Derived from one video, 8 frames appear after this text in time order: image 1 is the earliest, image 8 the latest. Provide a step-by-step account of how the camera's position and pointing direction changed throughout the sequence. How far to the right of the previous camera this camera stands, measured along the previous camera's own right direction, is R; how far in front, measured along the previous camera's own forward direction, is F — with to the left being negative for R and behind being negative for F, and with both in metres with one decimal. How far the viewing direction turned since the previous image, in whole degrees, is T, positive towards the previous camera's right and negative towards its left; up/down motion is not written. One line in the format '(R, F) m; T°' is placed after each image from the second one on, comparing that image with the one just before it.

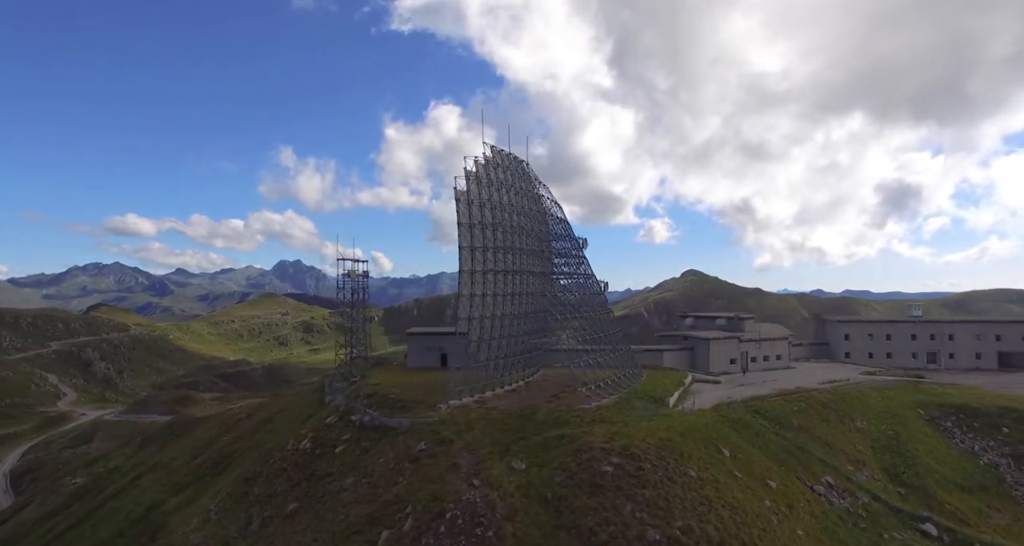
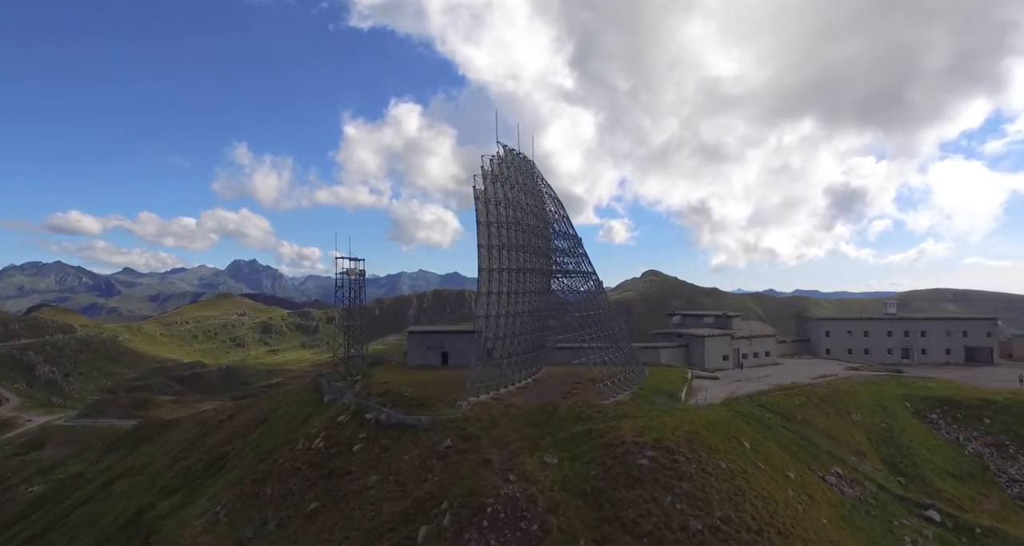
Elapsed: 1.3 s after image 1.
(-2.1, -0.1) m; +2°
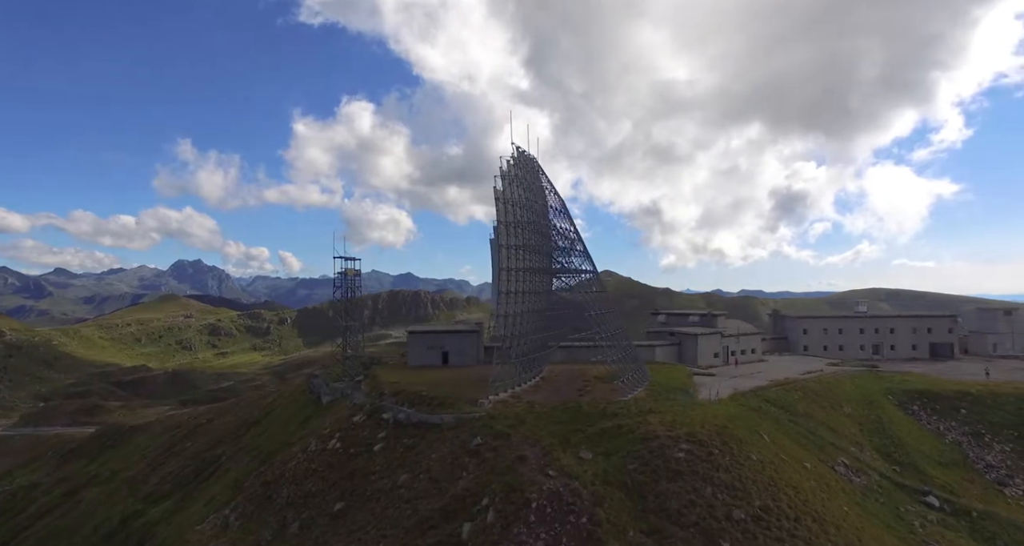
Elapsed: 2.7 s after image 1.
(-2.4, -0.2) m; +3°
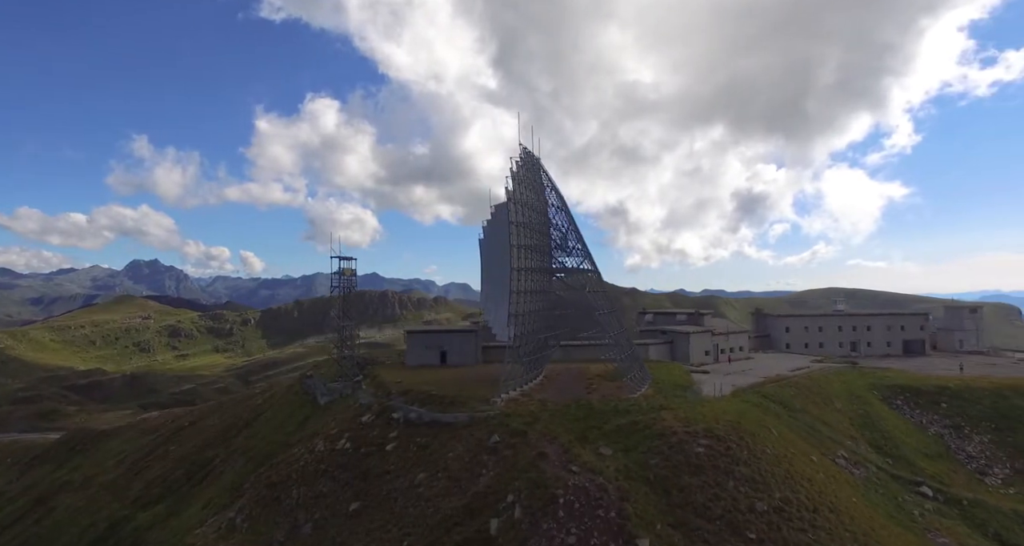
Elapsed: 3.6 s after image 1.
(-1.7, -0.2) m; +2°
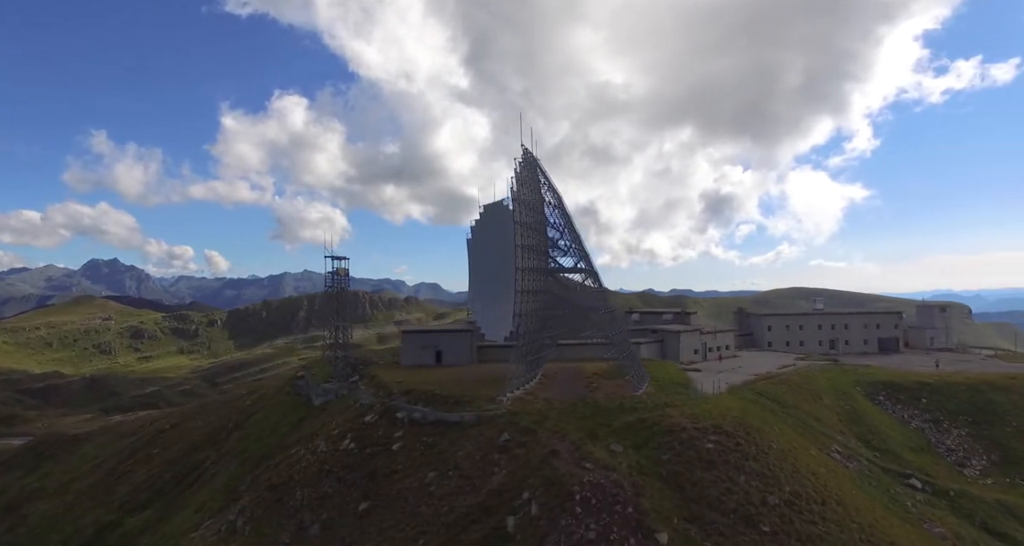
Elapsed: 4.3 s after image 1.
(-1.3, -0.2) m; +2°
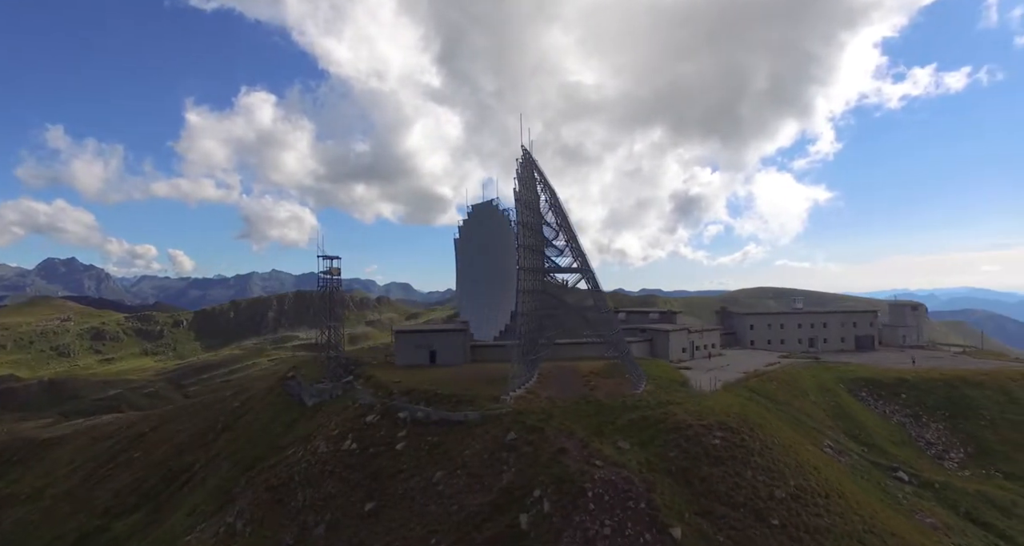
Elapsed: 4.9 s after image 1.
(-1.1, -0.1) m; +2°
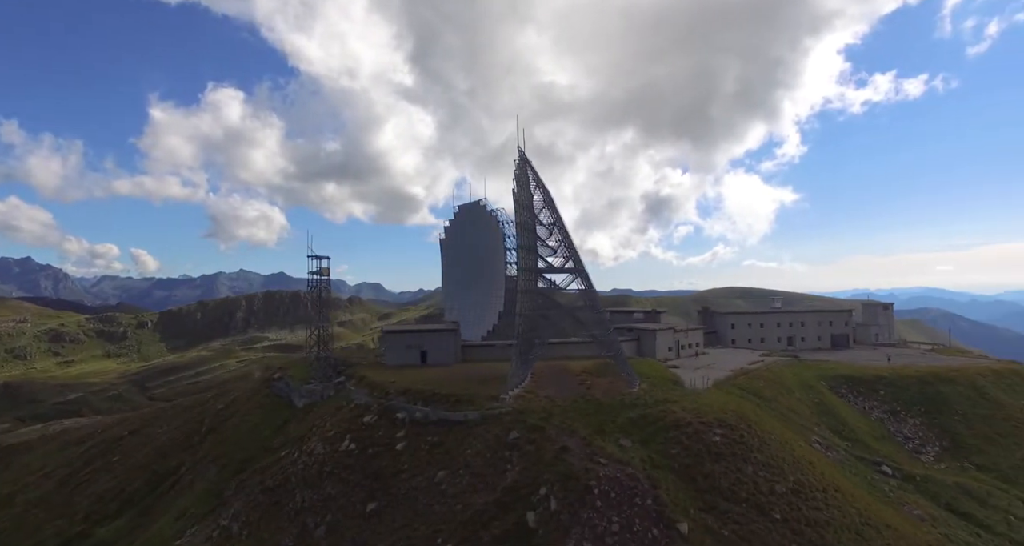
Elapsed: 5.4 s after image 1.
(-1.0, -0.1) m; +2°
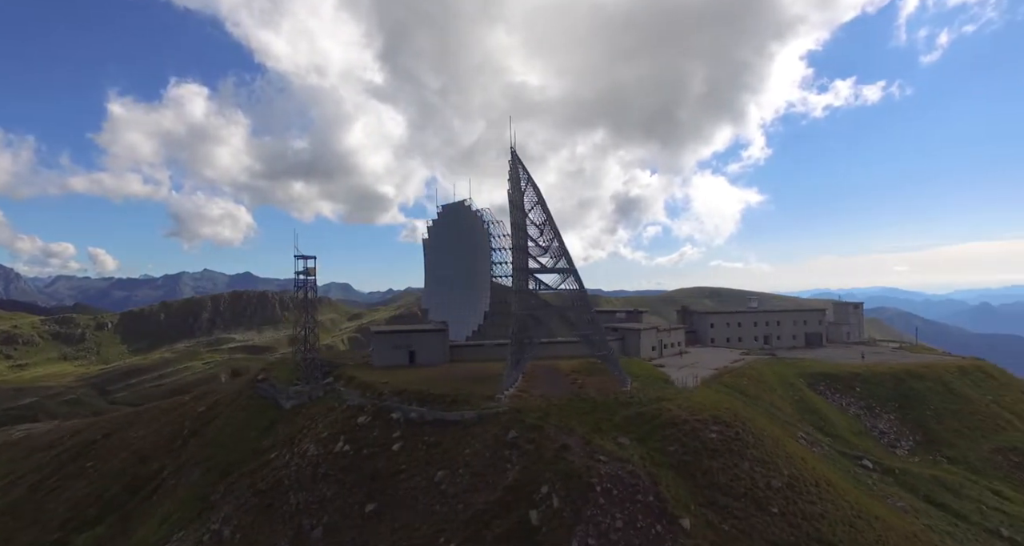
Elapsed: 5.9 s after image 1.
(-0.9, -0.1) m; +2°
